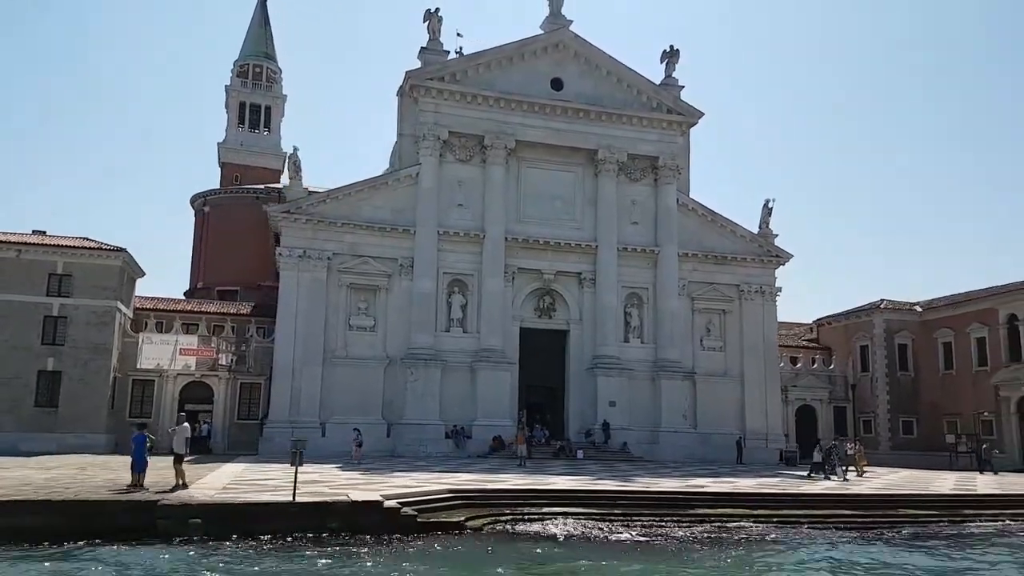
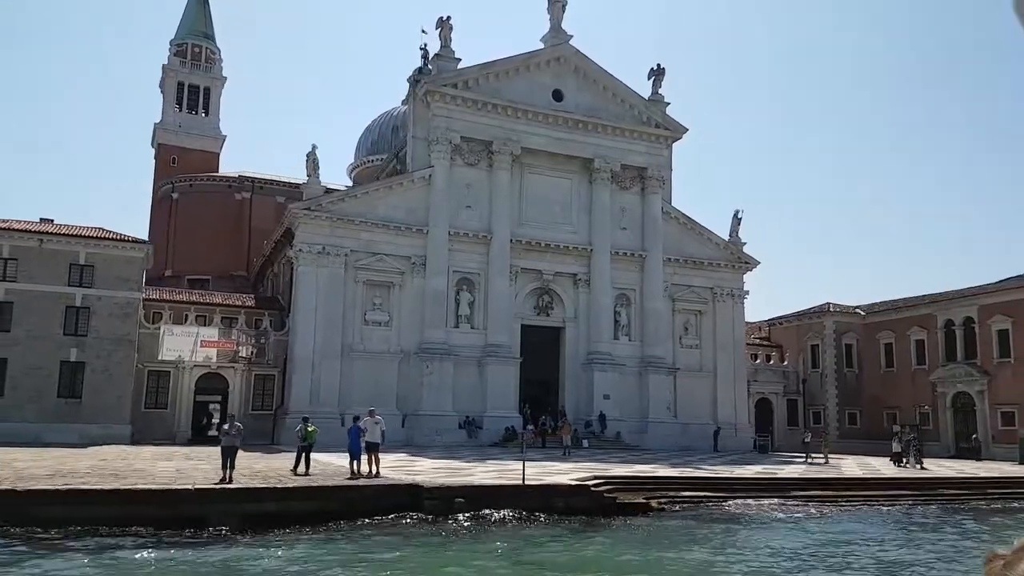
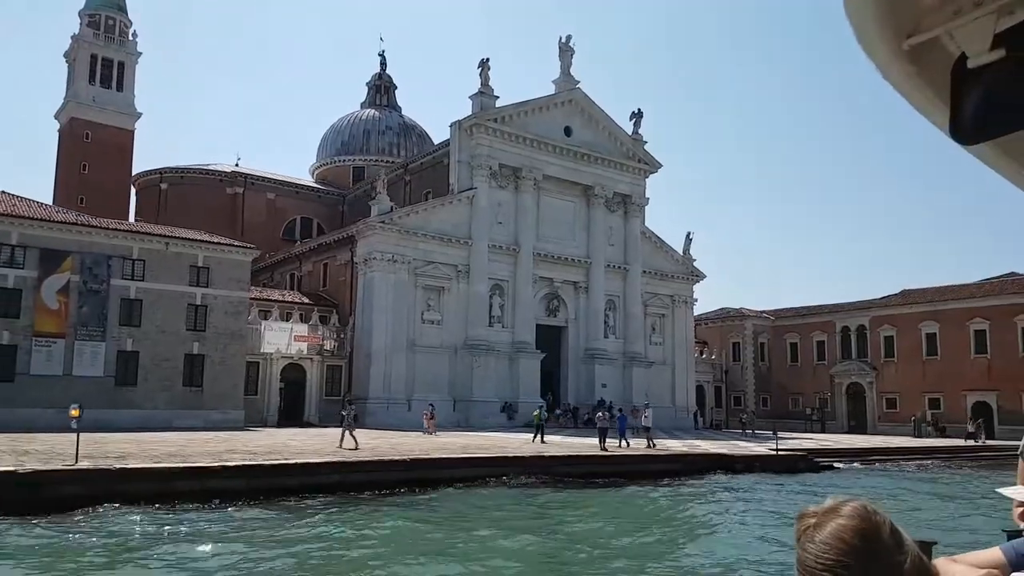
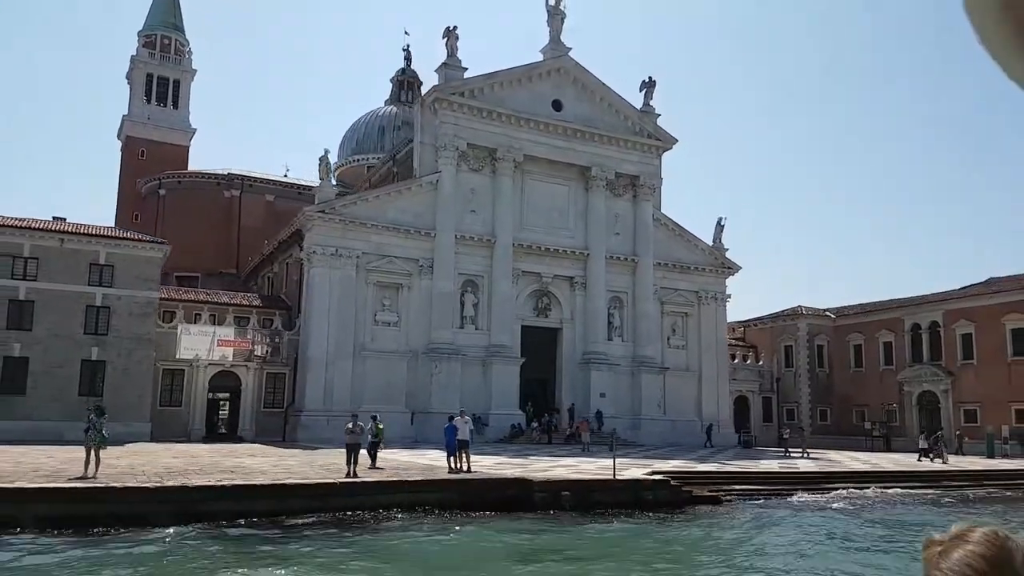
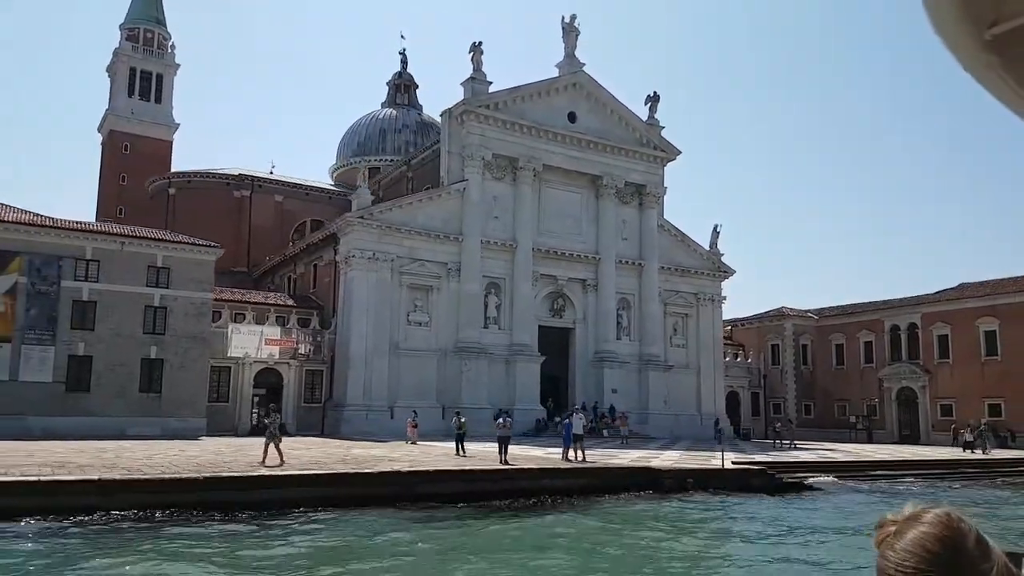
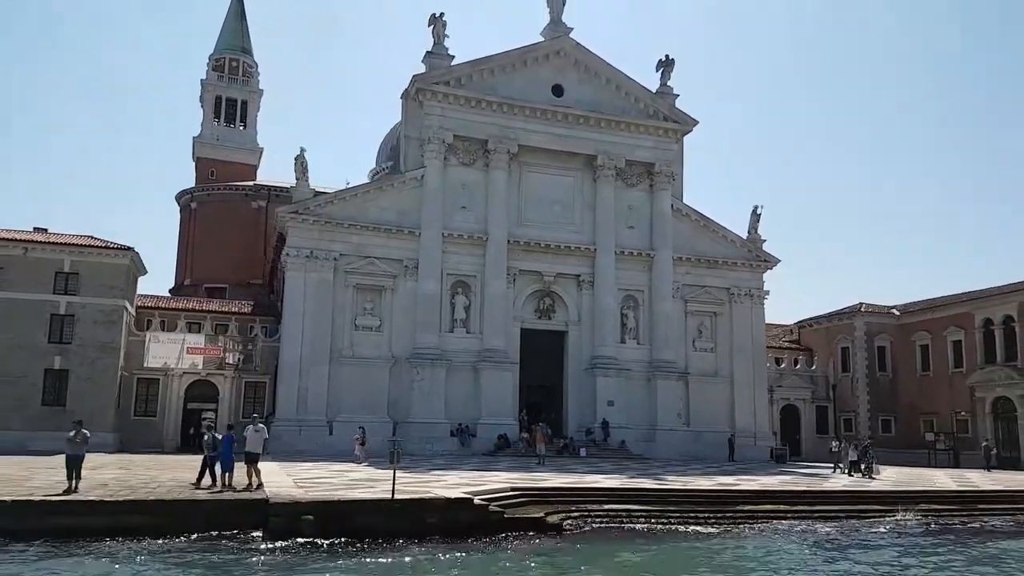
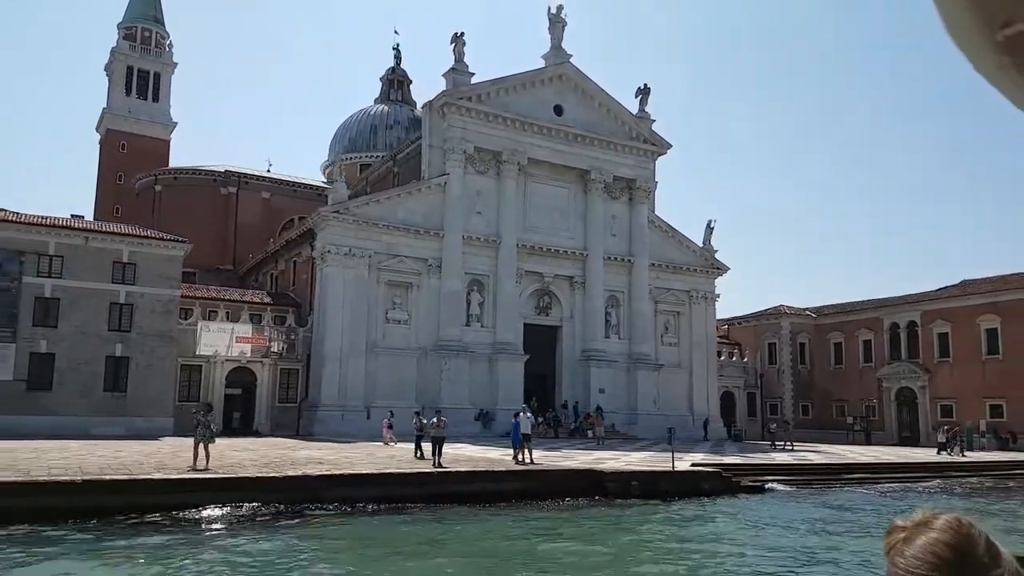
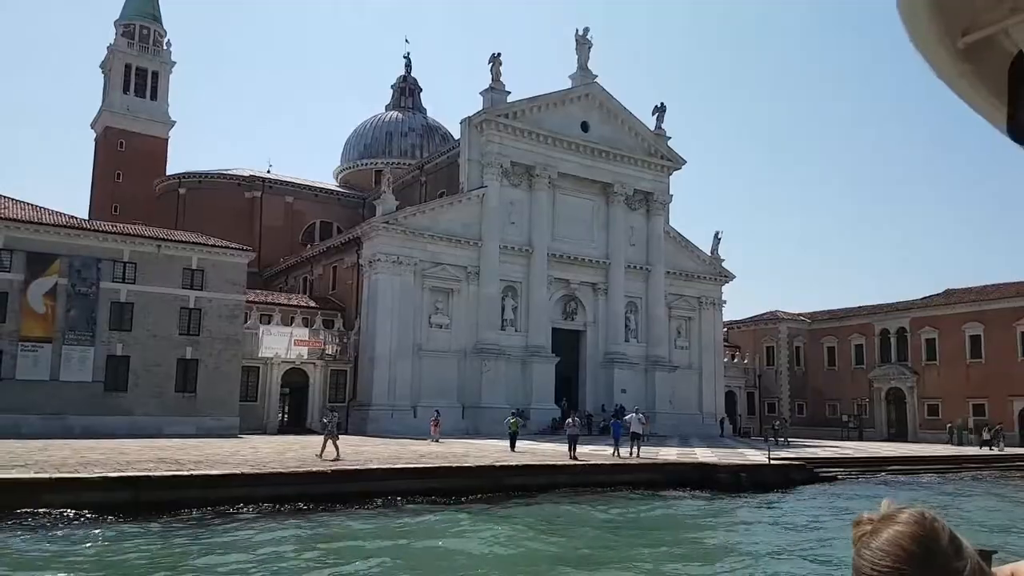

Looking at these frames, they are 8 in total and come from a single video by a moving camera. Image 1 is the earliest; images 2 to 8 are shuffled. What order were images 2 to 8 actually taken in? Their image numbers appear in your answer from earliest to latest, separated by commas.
6, 2, 4, 7, 5, 8, 3
